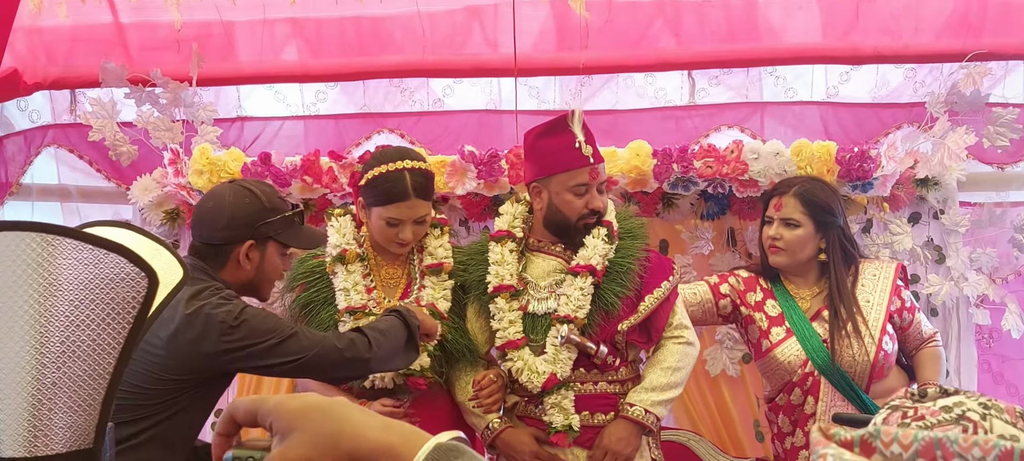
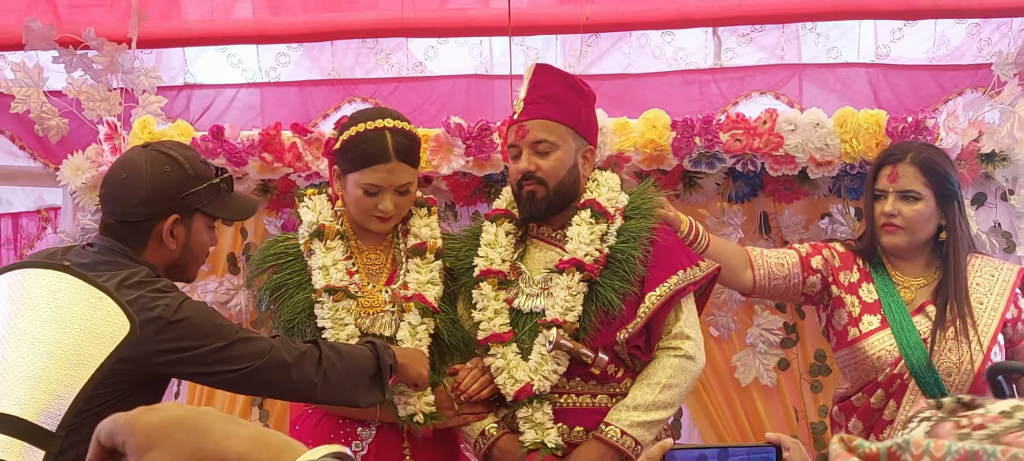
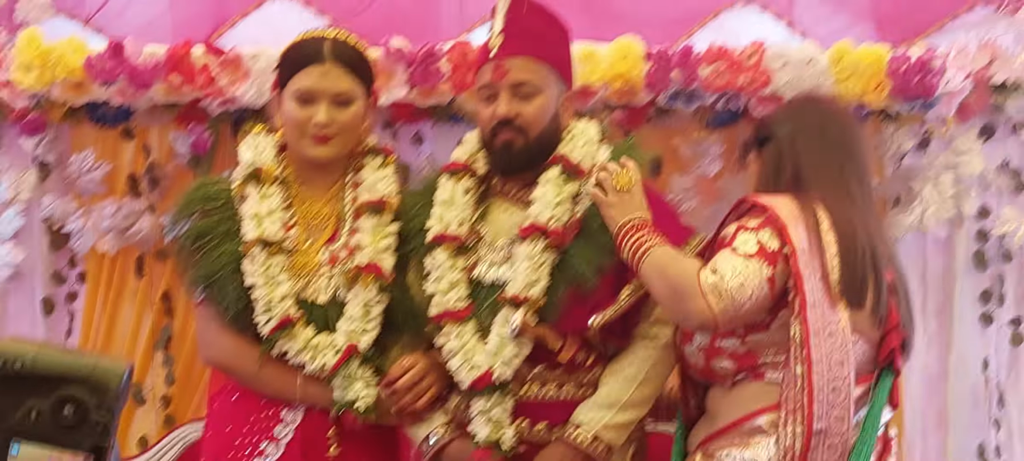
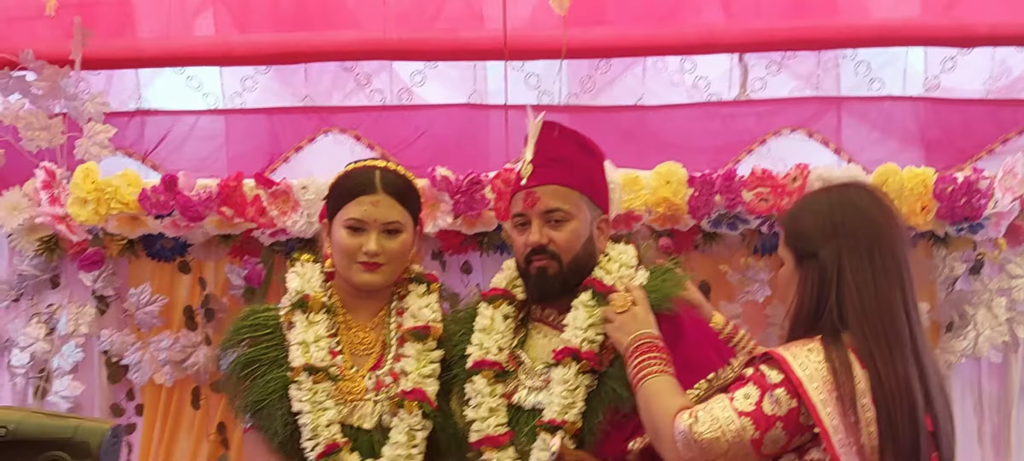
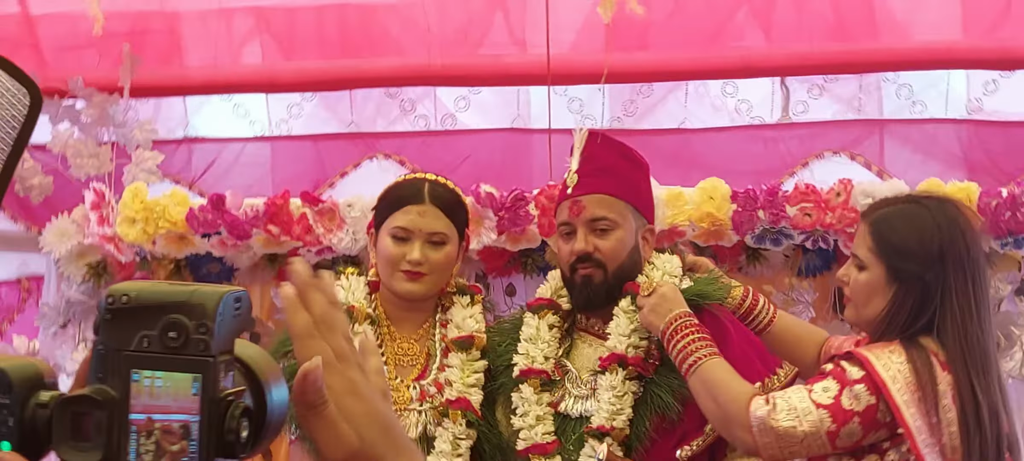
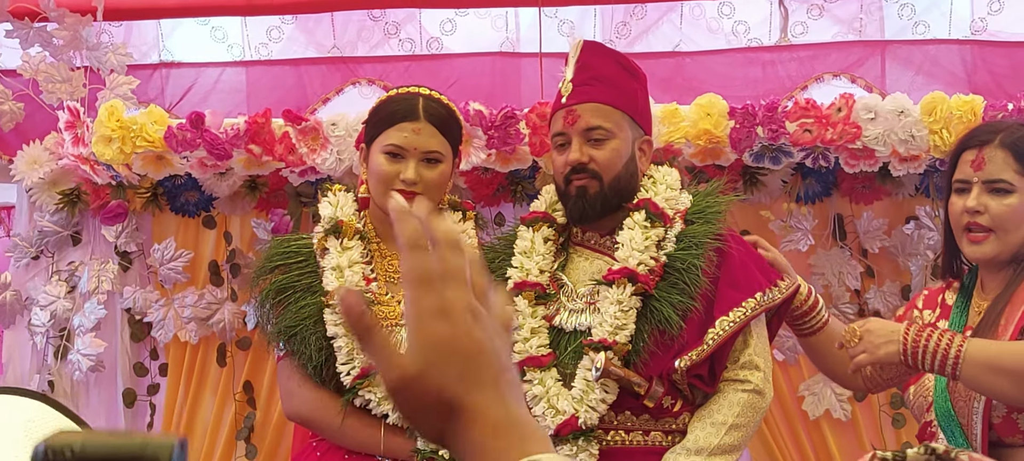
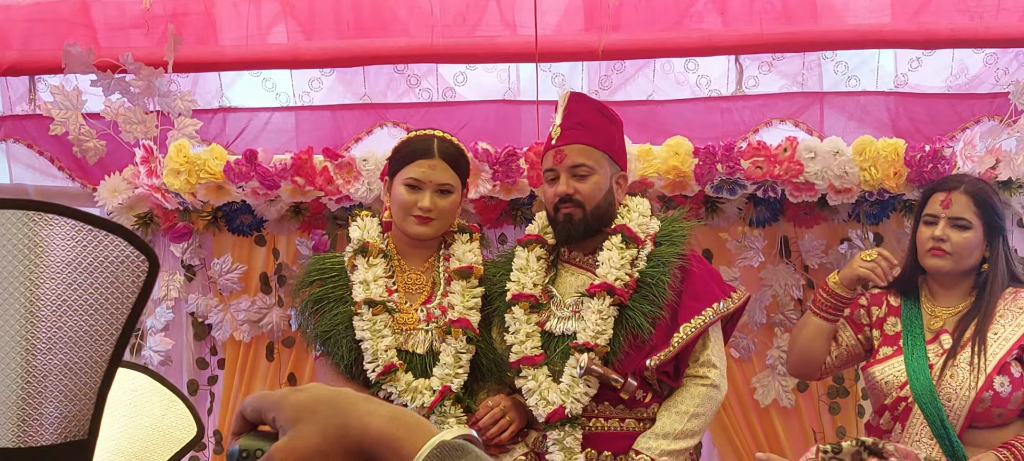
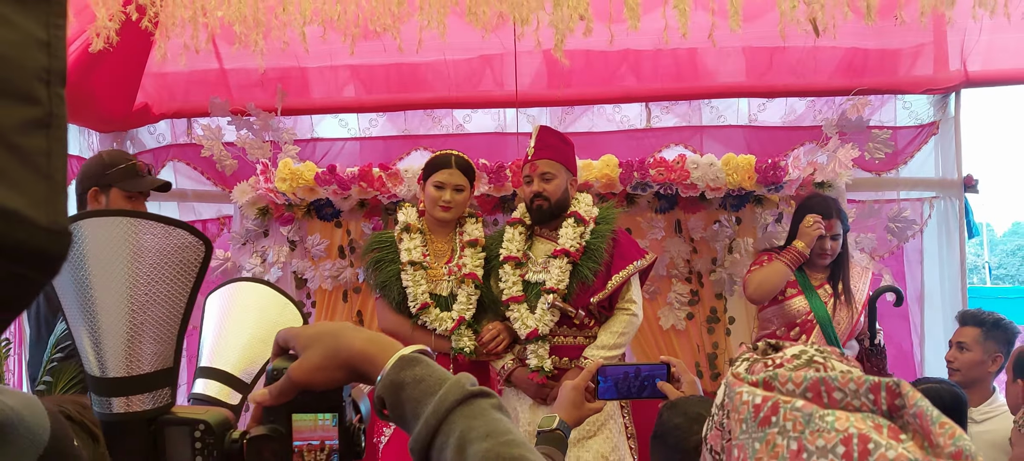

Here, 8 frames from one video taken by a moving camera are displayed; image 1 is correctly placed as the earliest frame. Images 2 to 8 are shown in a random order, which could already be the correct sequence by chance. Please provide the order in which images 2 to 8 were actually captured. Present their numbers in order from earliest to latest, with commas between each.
2, 8, 7, 6, 5, 4, 3
